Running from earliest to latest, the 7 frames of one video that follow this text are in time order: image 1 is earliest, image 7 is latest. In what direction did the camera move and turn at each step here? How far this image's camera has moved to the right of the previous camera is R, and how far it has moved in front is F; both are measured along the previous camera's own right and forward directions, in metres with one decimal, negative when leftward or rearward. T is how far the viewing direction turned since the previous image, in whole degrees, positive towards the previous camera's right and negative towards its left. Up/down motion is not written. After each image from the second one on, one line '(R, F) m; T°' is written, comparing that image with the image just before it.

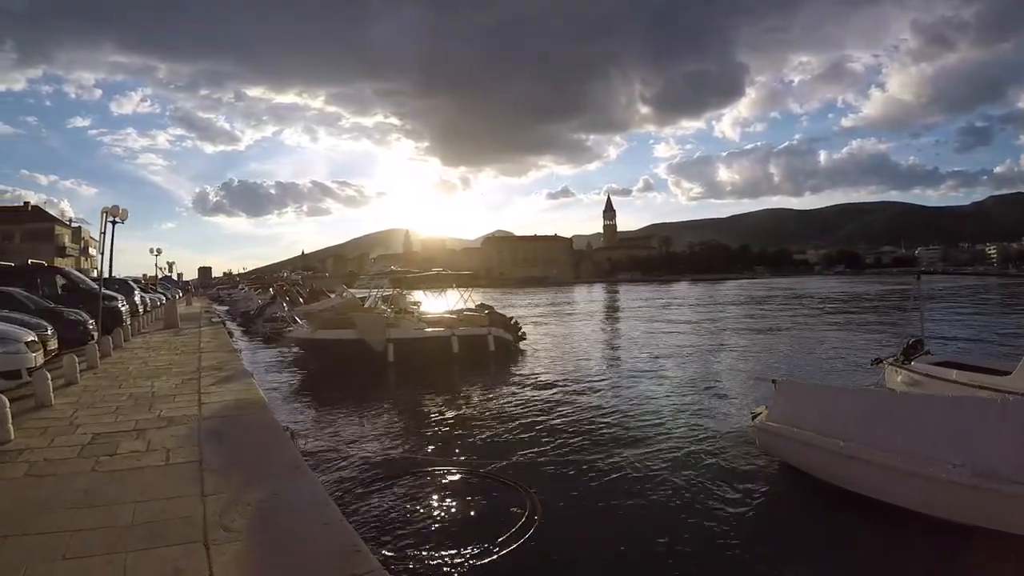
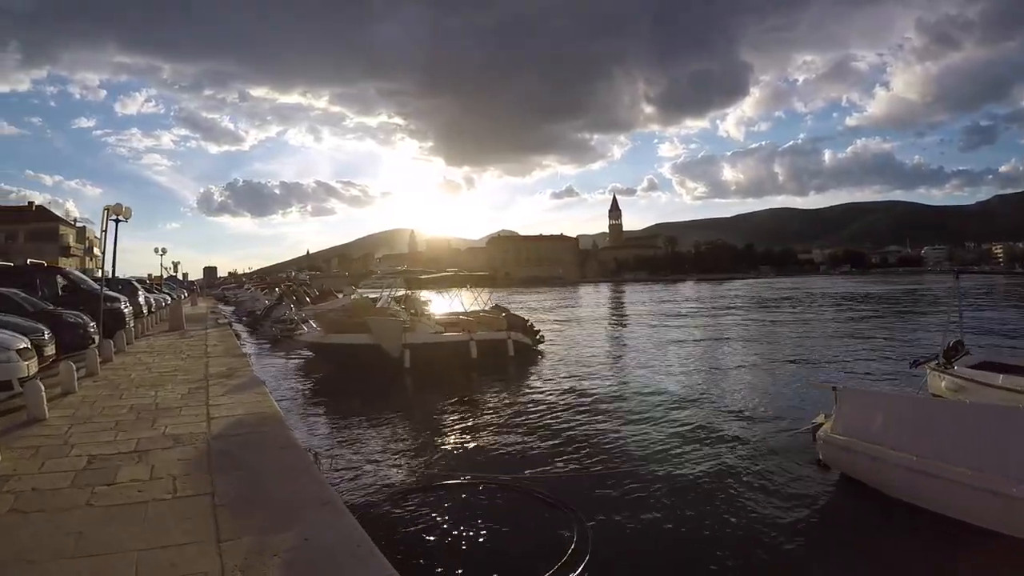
(-0.2, +0.4) m; 0°
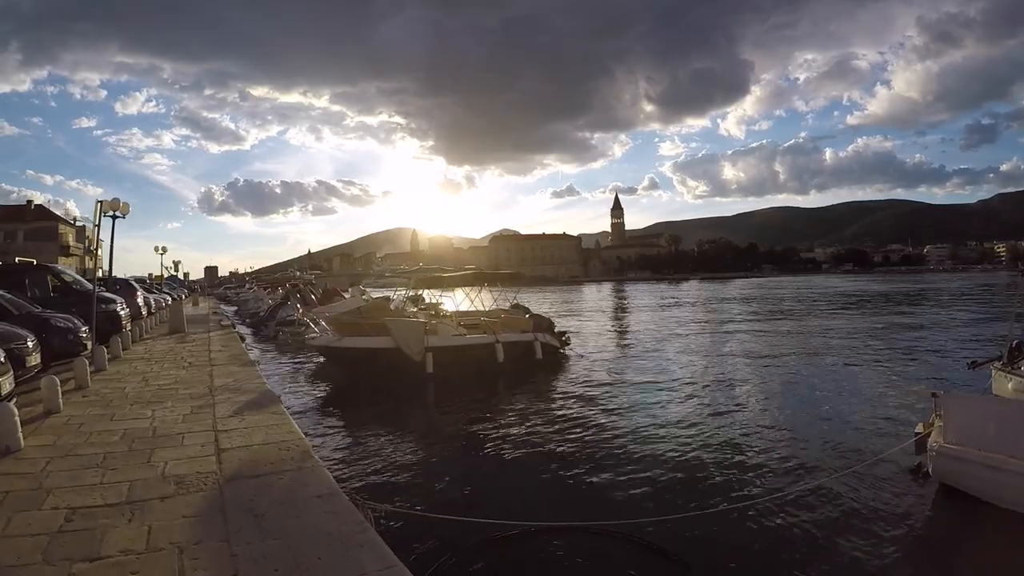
(-0.4, +0.7) m; 0°
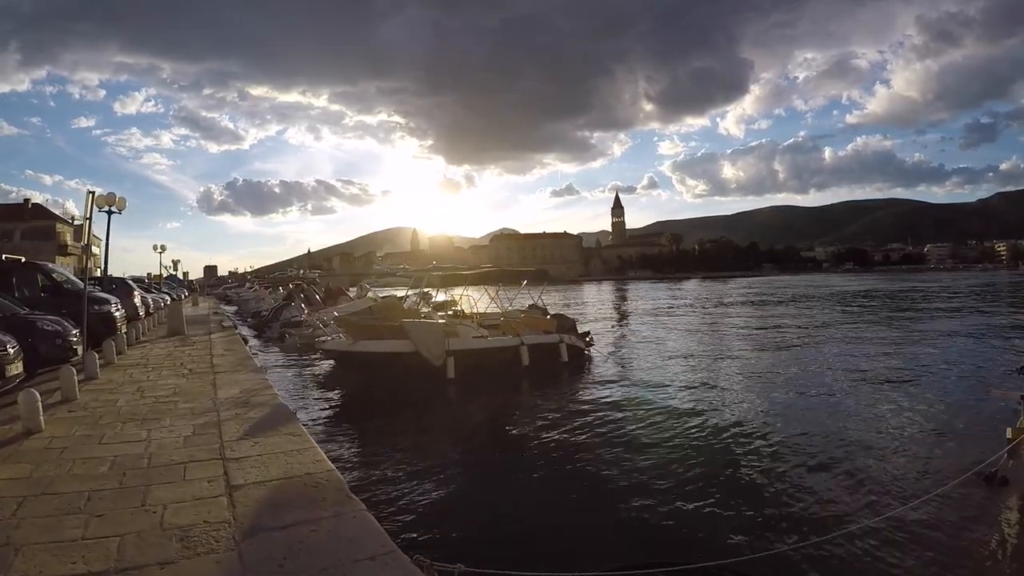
(-0.3, +0.6) m; 0°
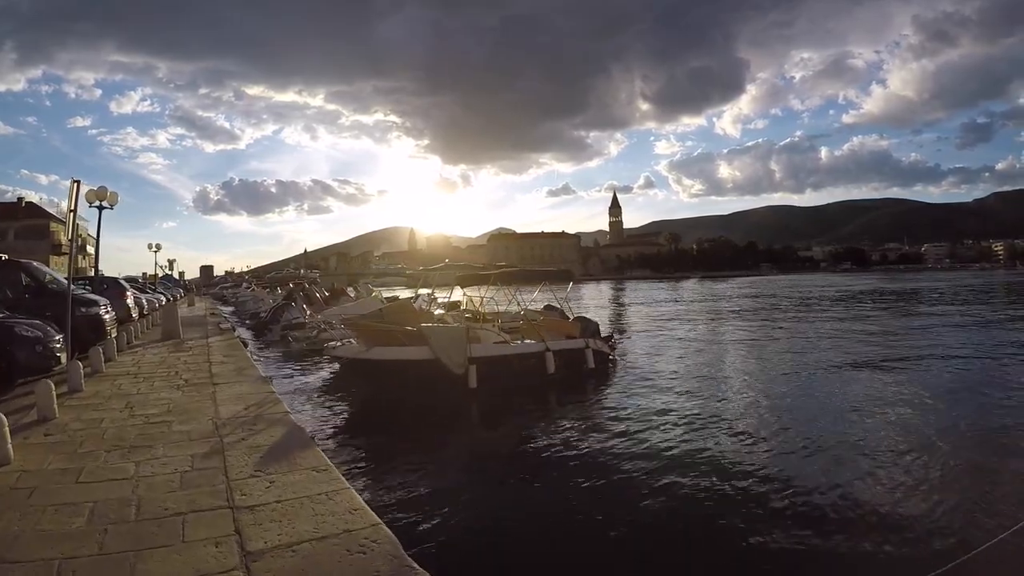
(-0.3, +0.6) m; 0°
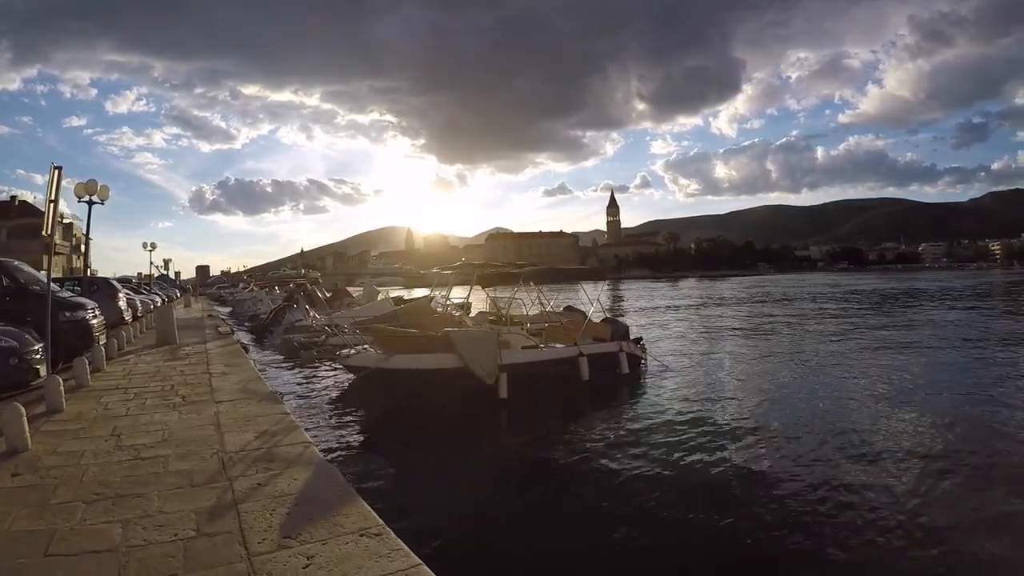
(-0.4, +0.7) m; 0°
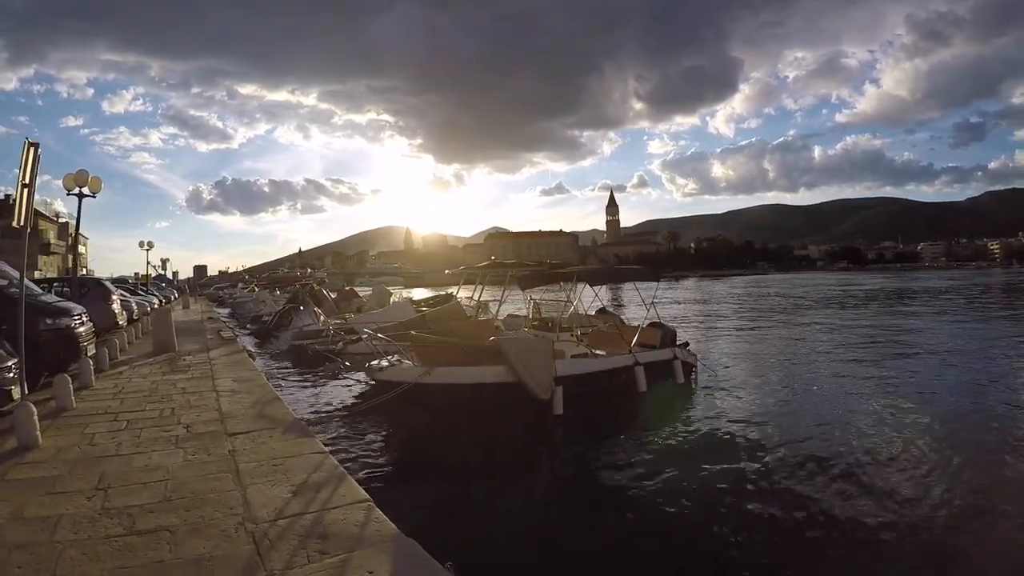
(-0.5, +0.8) m; 0°
